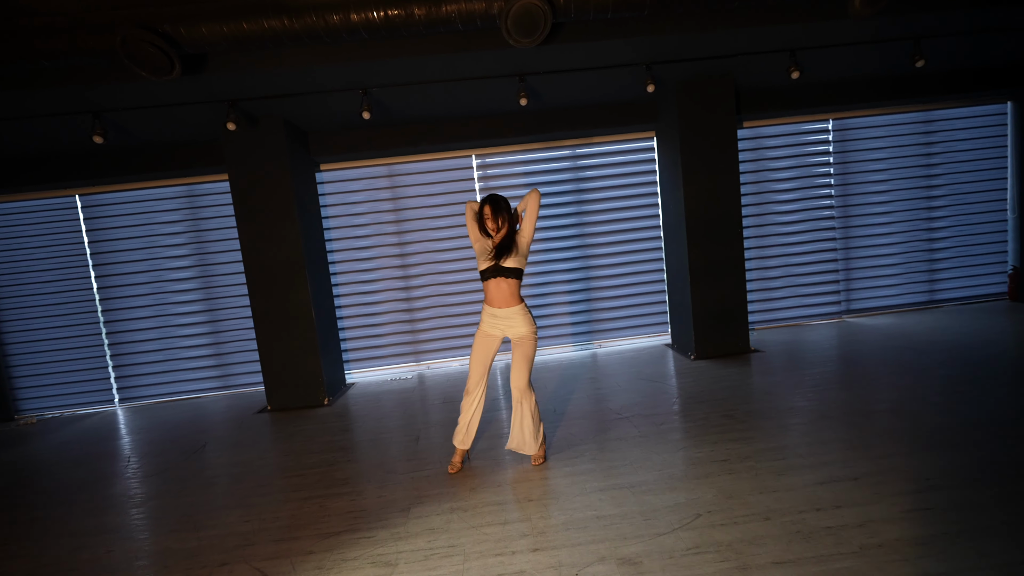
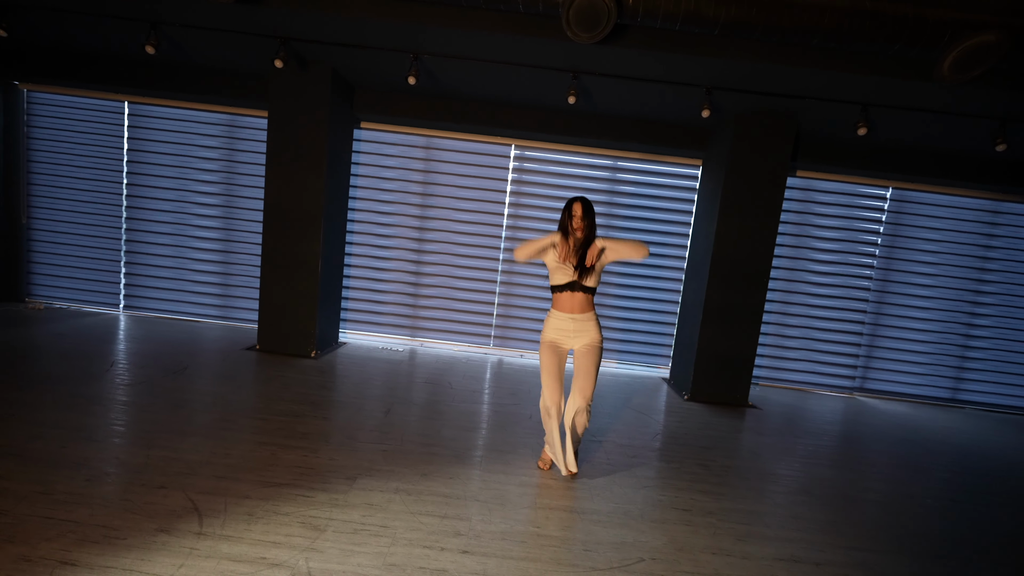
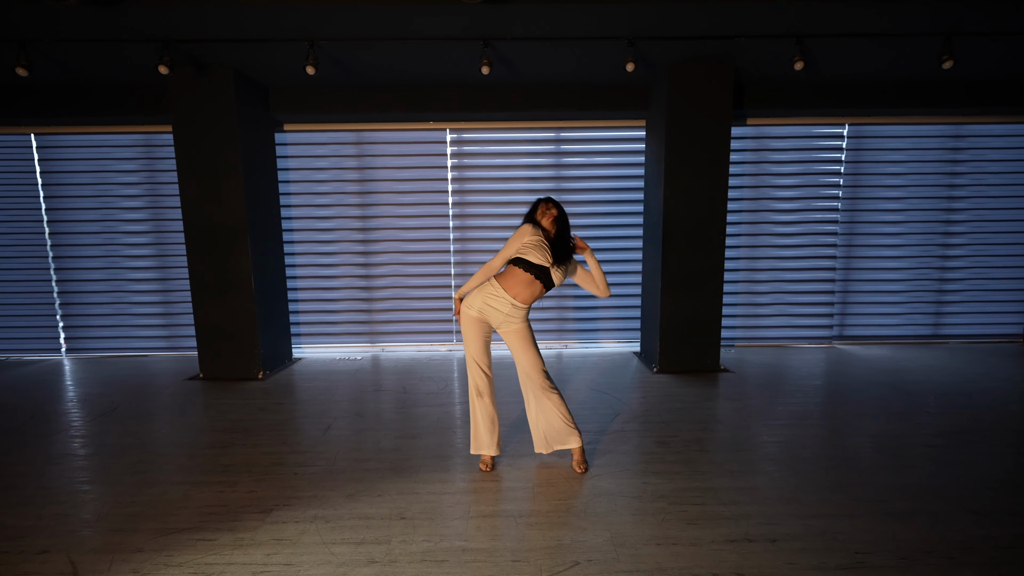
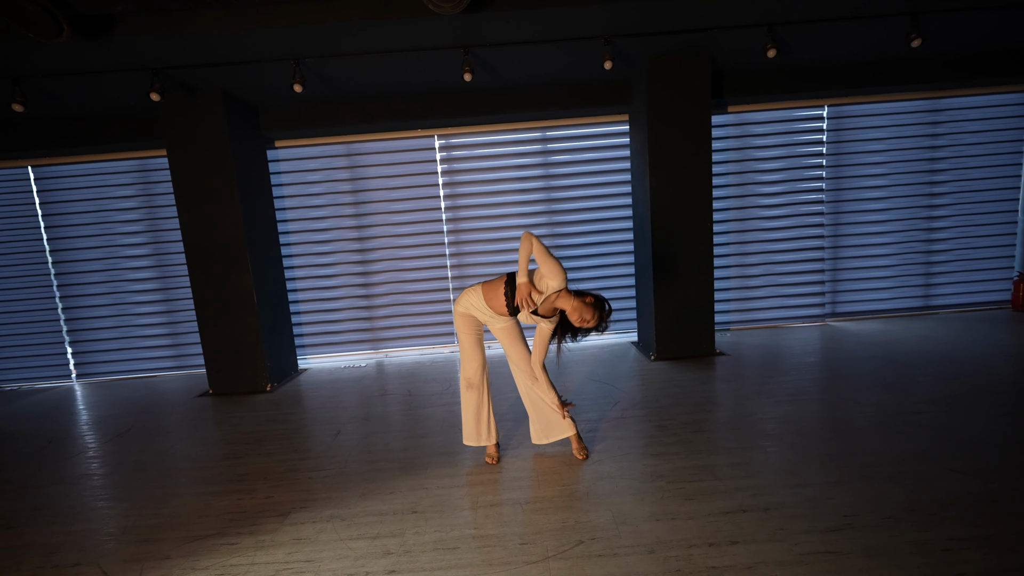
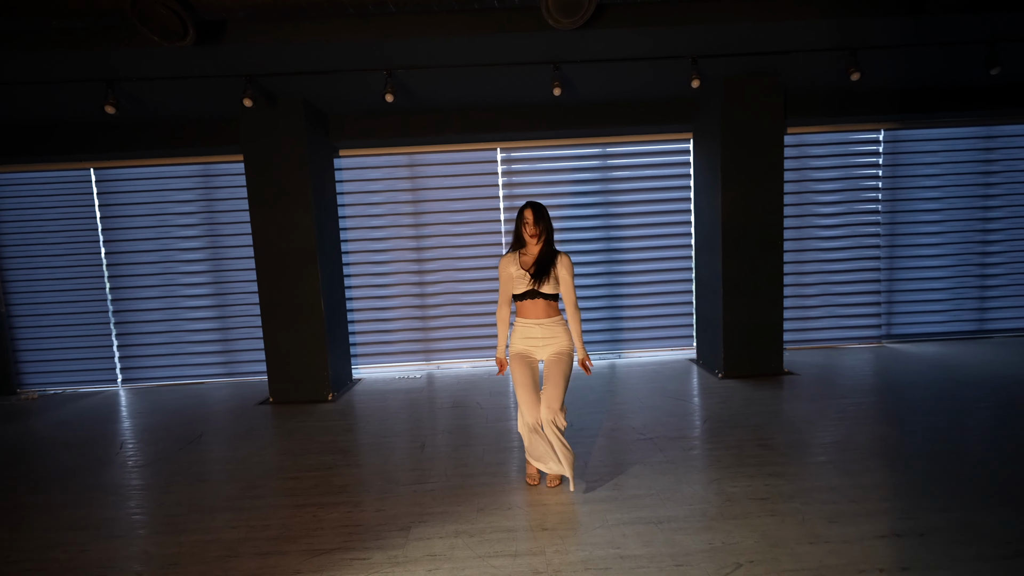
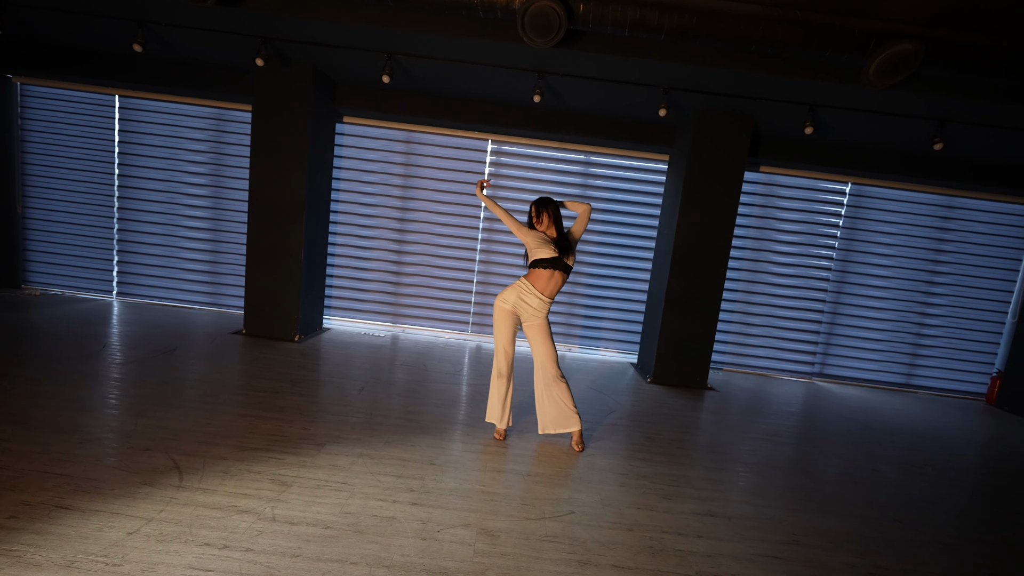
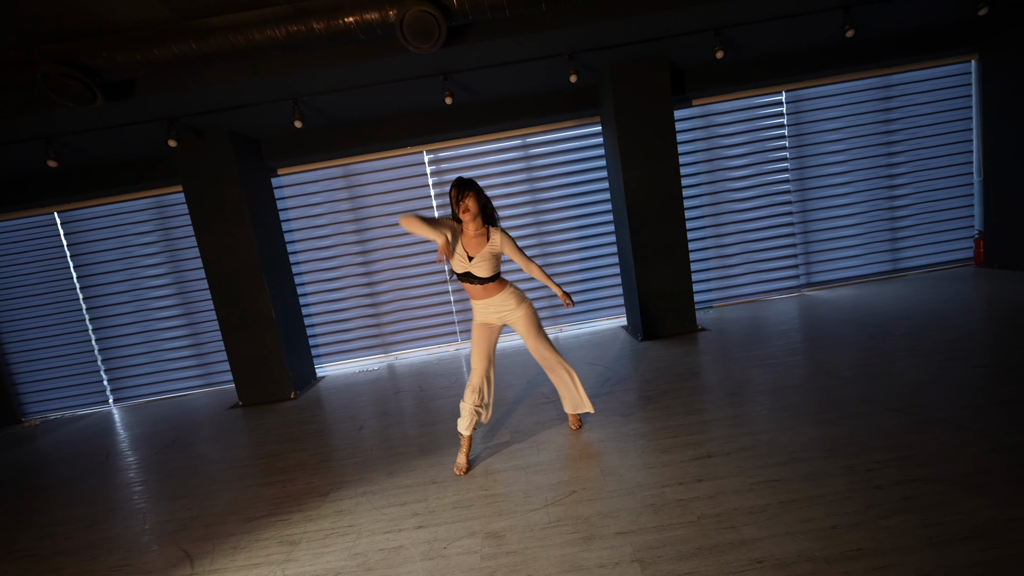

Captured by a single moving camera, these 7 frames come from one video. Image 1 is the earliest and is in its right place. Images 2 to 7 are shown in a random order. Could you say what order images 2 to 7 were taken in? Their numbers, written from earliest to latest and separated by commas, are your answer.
5, 2, 6, 3, 4, 7
